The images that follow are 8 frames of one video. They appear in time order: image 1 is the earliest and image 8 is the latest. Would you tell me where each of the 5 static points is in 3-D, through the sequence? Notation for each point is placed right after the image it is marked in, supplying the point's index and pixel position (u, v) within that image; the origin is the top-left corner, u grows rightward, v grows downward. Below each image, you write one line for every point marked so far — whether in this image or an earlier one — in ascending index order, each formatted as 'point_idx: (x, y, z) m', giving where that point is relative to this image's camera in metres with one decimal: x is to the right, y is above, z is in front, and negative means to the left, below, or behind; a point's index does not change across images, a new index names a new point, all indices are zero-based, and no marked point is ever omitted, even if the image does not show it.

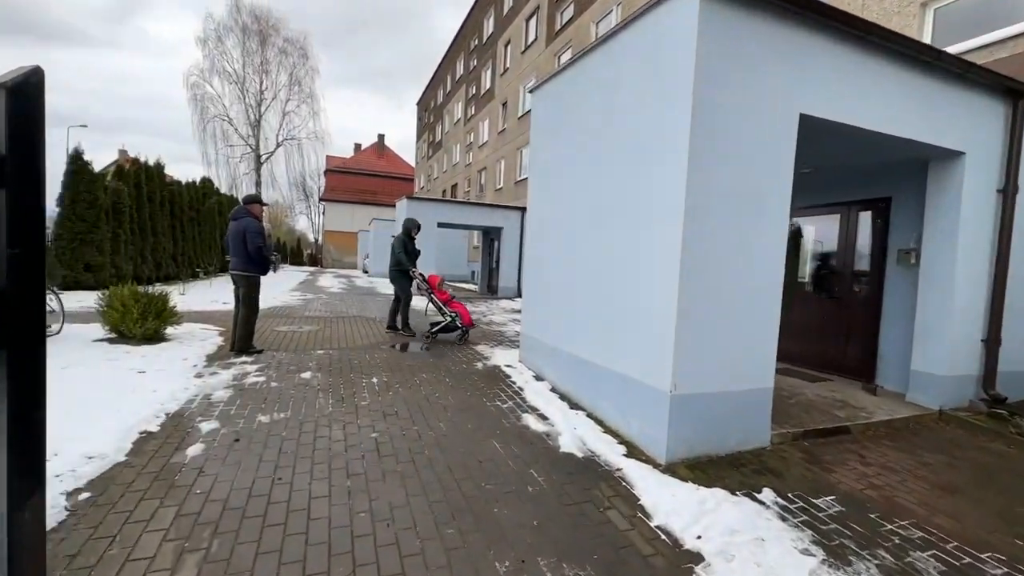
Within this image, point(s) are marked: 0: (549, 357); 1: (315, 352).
0: (+0.4, -0.8, +5.6) m
1: (-2.8, -0.9, +6.6) m
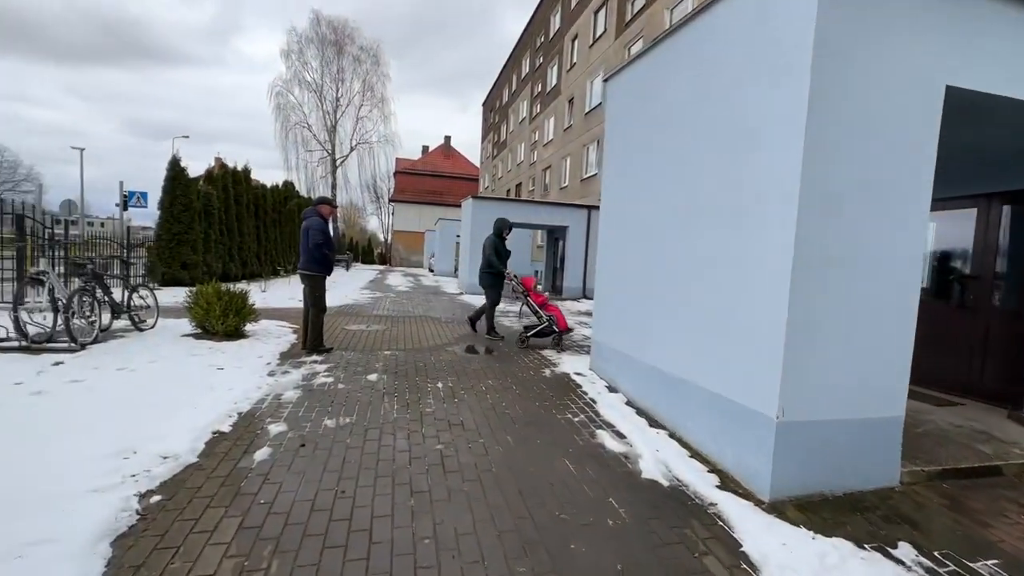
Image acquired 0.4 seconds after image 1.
0: (+1.2, -0.9, +5.2) m
1: (-1.8, -0.9, +6.5) m
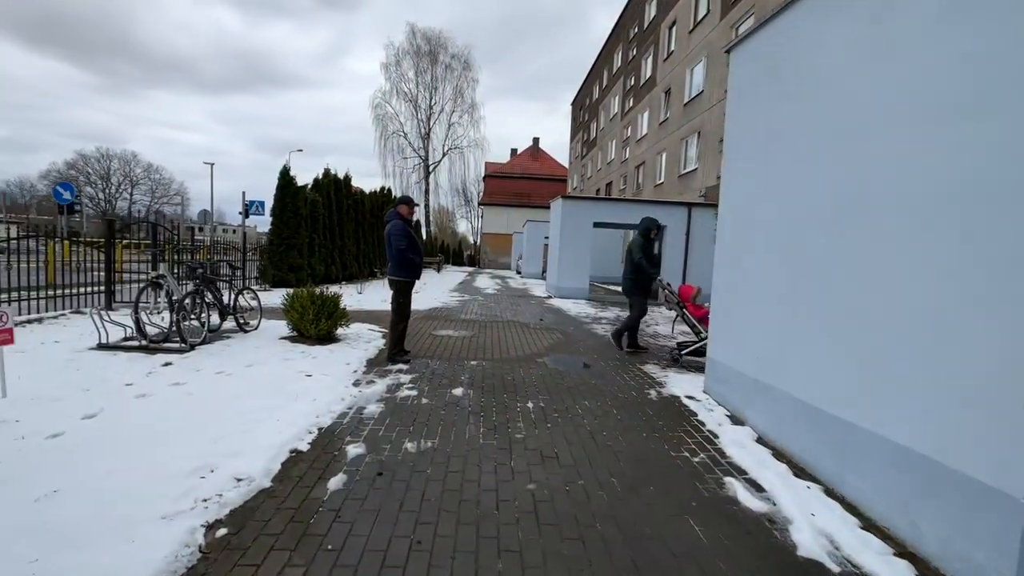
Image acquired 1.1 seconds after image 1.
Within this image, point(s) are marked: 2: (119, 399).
0: (+2.2, -1.0, +4.3) m
1: (-0.6, -1.0, +6.1) m
2: (-3.5, -1.0, +4.2) m
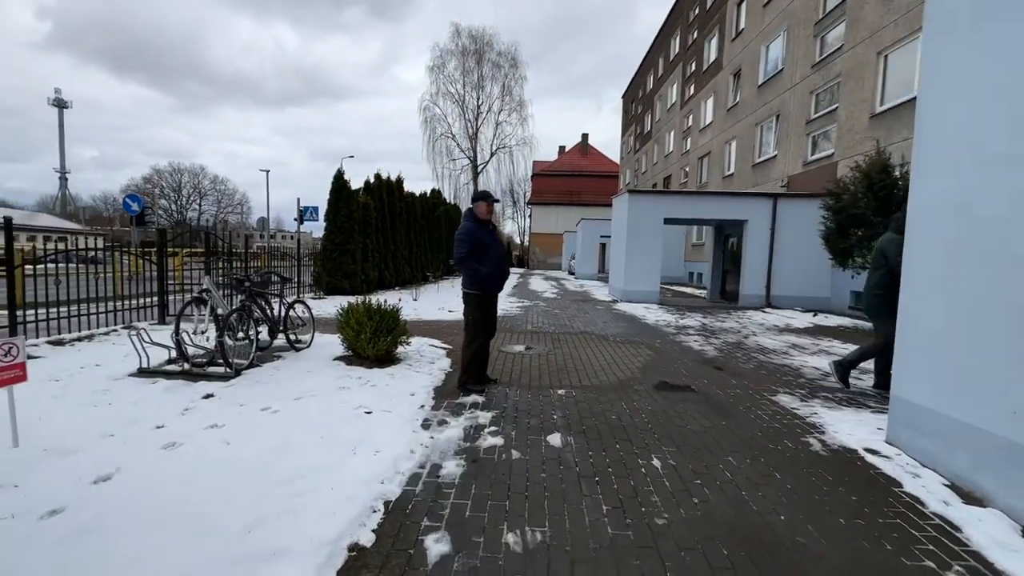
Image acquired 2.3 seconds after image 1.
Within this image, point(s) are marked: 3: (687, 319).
0: (+3.0, -1.1, +2.9) m
1: (+0.5, -1.1, +5.0) m
2: (-2.7, -1.2, +3.4) m
3: (+4.2, -0.7, +11.1) m
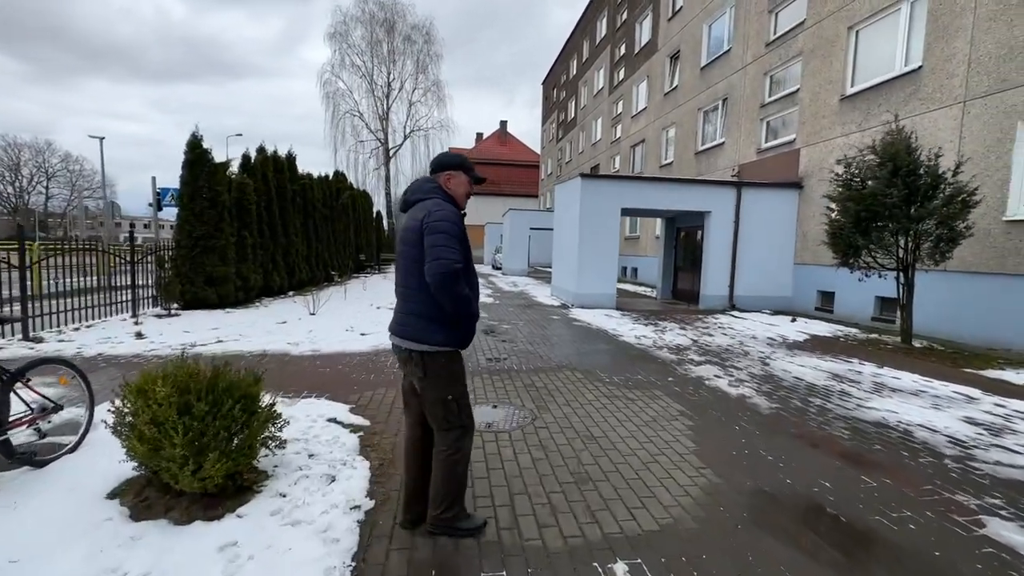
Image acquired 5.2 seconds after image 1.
0: (+3.4, -1.4, +0.7) m
1: (+0.5, -1.4, +2.3) m
2: (-2.3, -1.6, +0.1) m
3: (+3.0, -0.9, +8.9) m
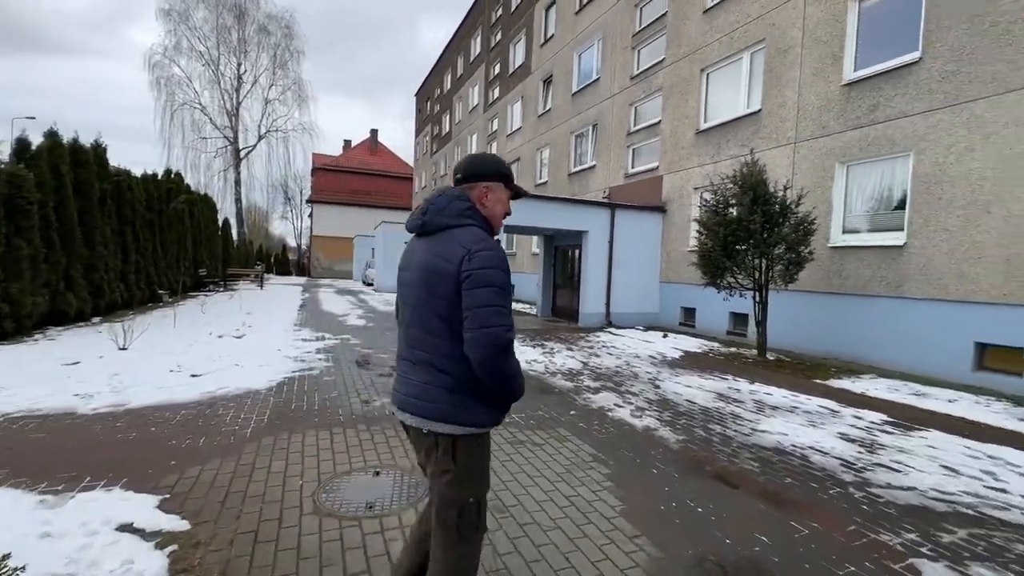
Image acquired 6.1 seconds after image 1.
0: (+3.4, -1.5, +0.8) m
1: (+0.2, -1.6, +1.6) m
2: (-1.9, -1.7, -1.3) m
3: (+0.8, -1.2, +8.6) m
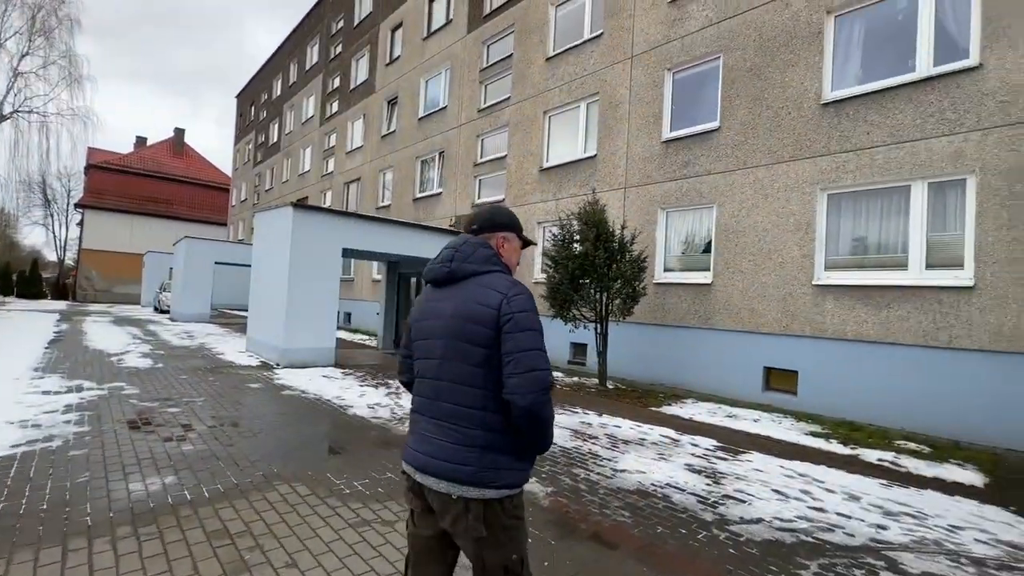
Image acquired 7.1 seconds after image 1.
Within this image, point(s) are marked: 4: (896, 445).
0: (+3.2, -1.7, +1.2) m
1: (-0.1, -1.7, +0.9) m
2: (-1.1, -1.6, -2.5) m
3: (-1.8, -1.8, +7.7) m
4: (+5.5, -2.3, +6.7) m
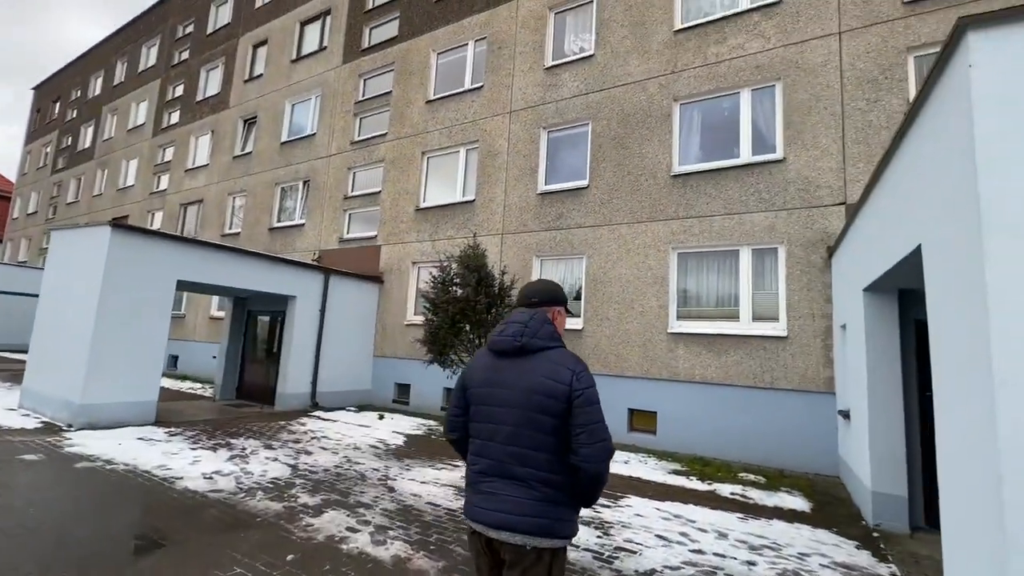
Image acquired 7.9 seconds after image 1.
0: (+3.1, -1.9, +1.7) m
1: (0.0, -1.9, +0.5) m
2: (0.0, -1.4, -3.1) m
3: (-3.6, -2.4, +6.5) m
4: (+3.7, -3.1, +7.5) m
